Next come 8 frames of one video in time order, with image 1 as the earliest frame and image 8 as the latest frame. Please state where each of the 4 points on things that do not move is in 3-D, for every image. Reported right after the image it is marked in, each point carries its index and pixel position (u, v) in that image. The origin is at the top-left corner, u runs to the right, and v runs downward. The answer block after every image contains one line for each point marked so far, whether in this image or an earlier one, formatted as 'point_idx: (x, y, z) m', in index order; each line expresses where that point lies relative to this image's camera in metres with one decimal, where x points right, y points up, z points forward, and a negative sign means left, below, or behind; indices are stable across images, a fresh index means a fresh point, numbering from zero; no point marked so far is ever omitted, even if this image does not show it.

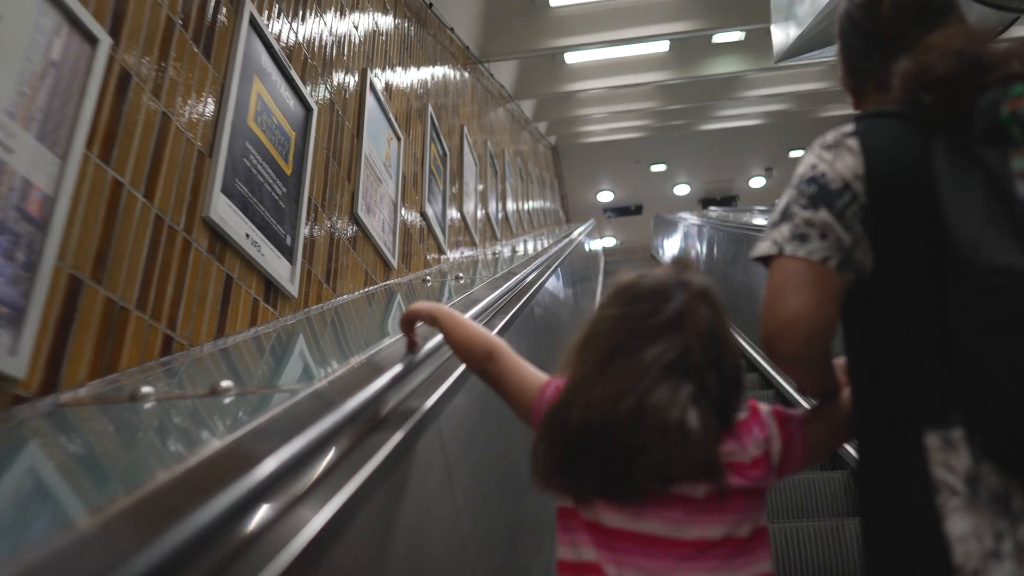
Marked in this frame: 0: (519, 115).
0: (0.0, +1.8, +6.9) m
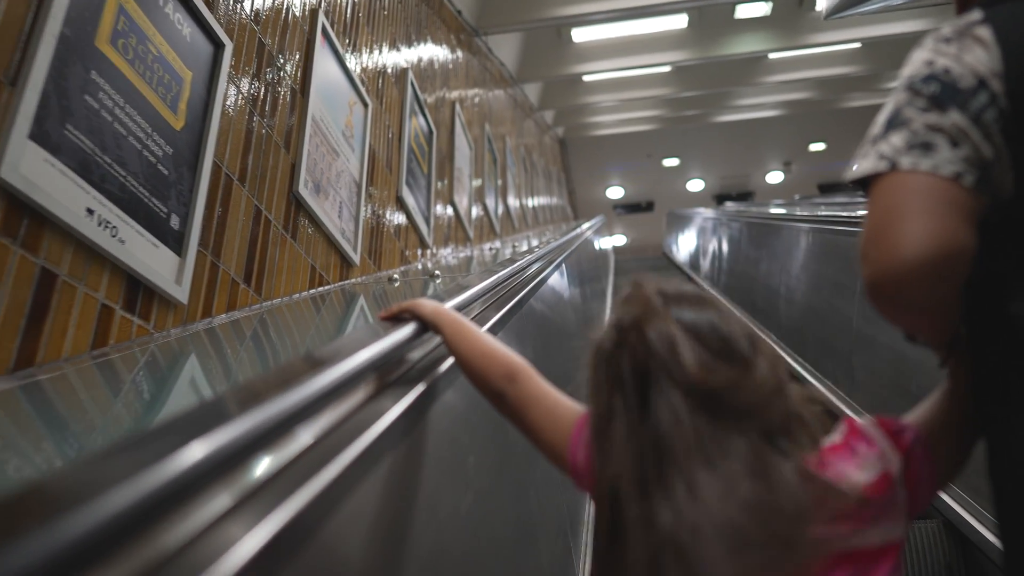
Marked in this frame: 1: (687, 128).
0: (+0.1, +1.8, +6.5) m
1: (+2.0, +1.9, +8.1) m
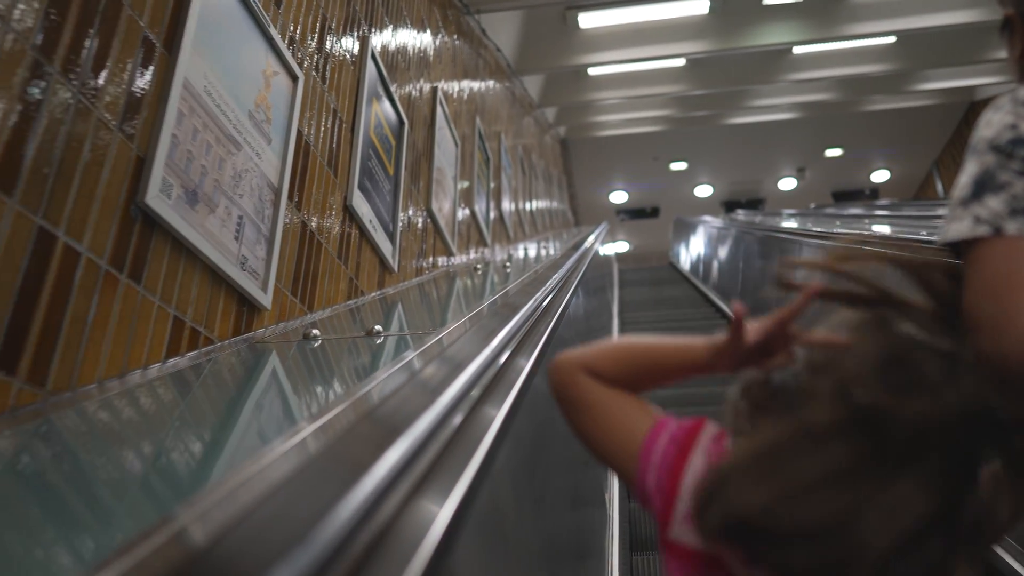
0: (0.0, +1.7, +6.0) m
1: (+2.0, +1.7, +7.6) m
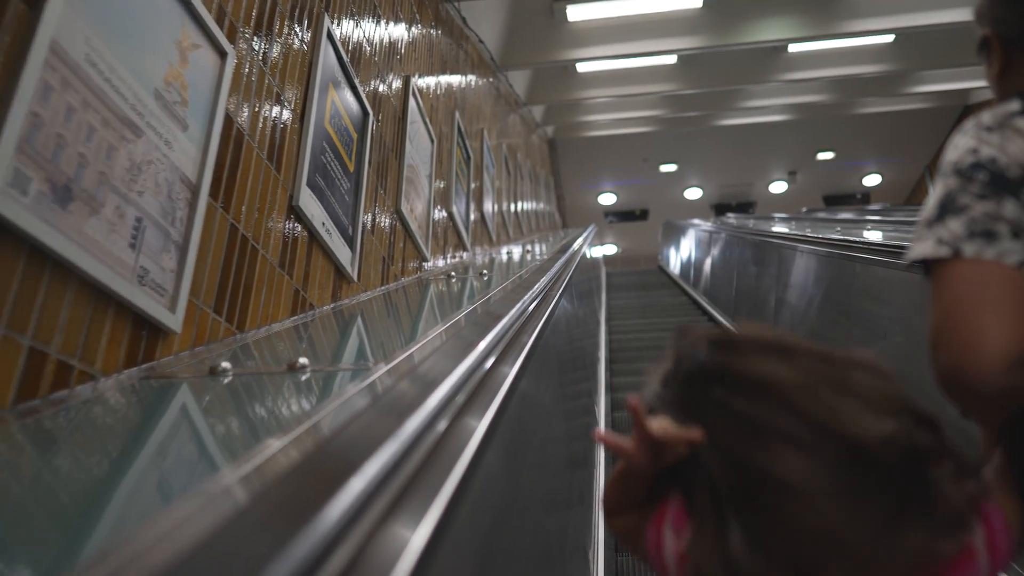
0: (-0.1, +1.7, +5.8) m
1: (+1.9, +1.7, +7.5) m
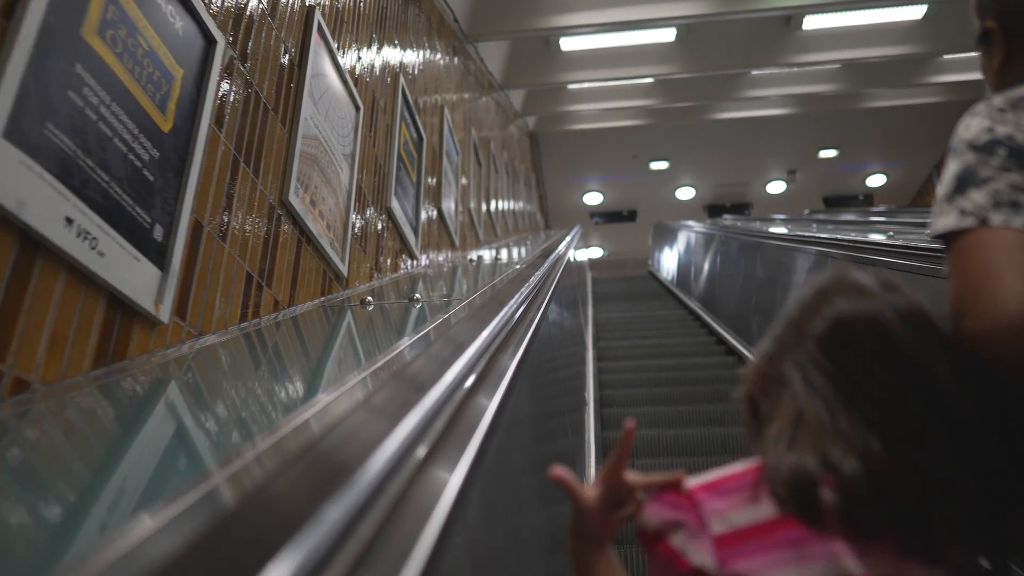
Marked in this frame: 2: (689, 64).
0: (-0.2, +1.6, +5.2) m
1: (+1.6, +1.6, +6.9) m
2: (+1.3, +1.7, +5.4) m
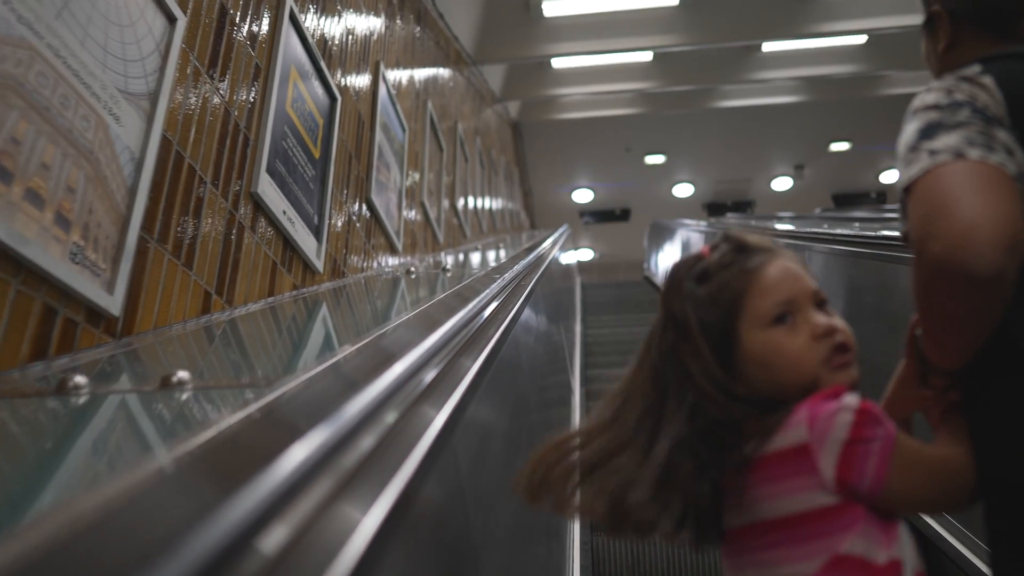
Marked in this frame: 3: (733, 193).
0: (-0.4, +1.5, +4.5) m
1: (+1.5, +1.6, +6.2) m
2: (+1.2, +1.6, +4.7) m
3: (+2.6, +1.1, +8.2) m
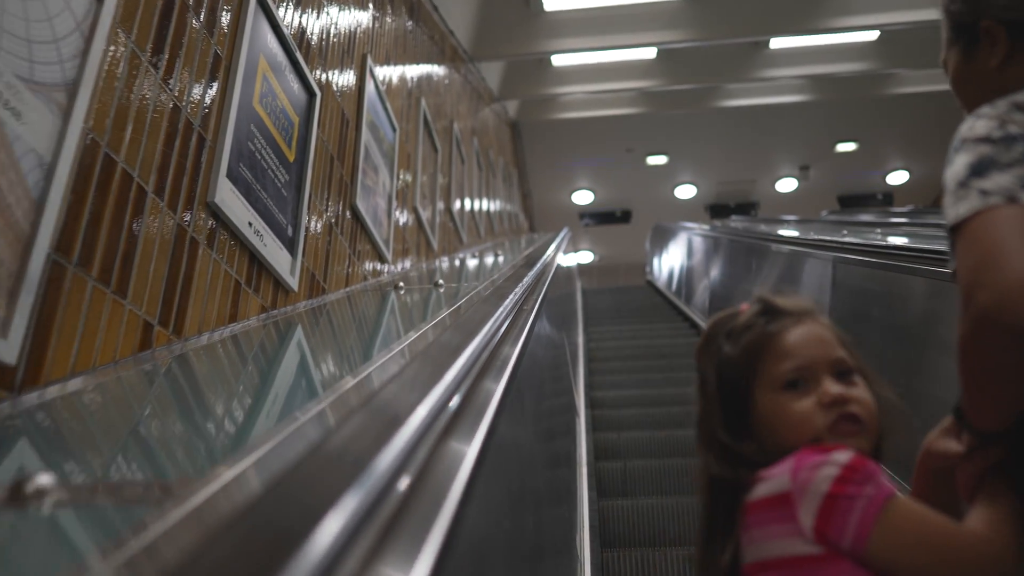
0: (-0.4, +1.5, +4.3) m
1: (+1.4, +1.5, +6.1) m
2: (+1.2, +1.6, +4.5) m
3: (+2.5, +1.1, +8.0) m
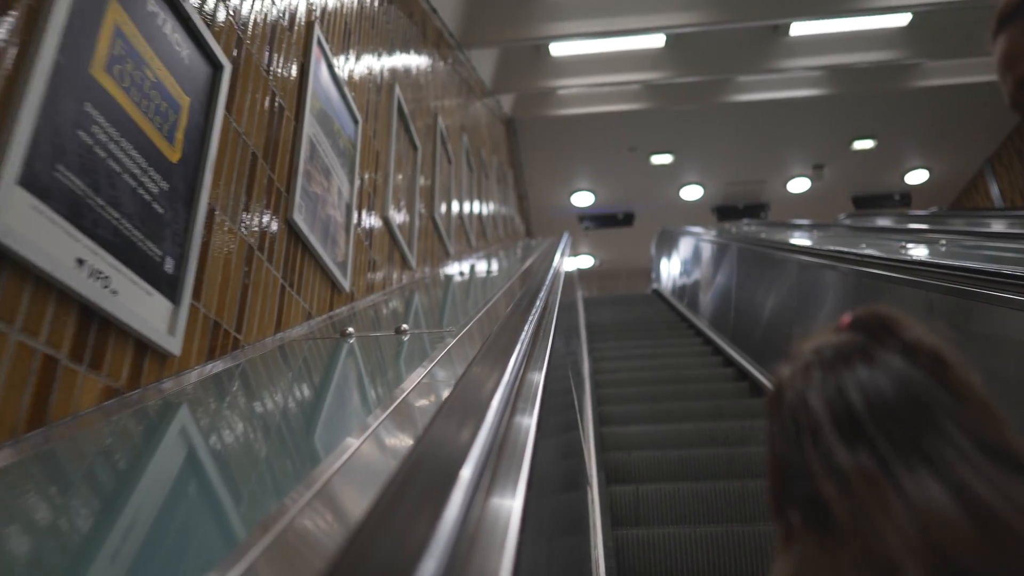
0: (-0.4, +1.4, +3.9) m
1: (+1.4, +1.5, +5.7) m
2: (+1.1, +1.5, +4.1) m
3: (+2.5, +1.0, +7.6) m
